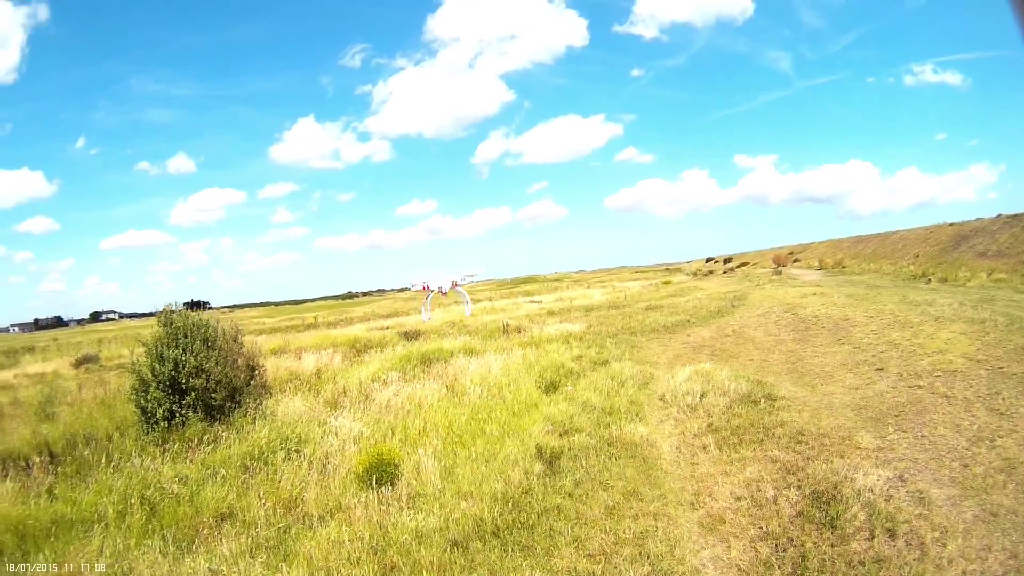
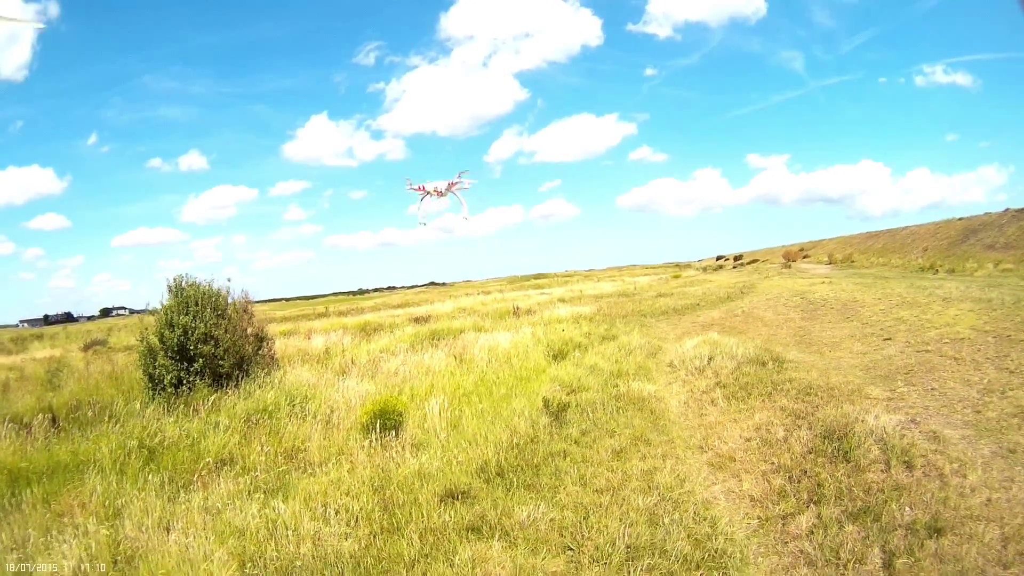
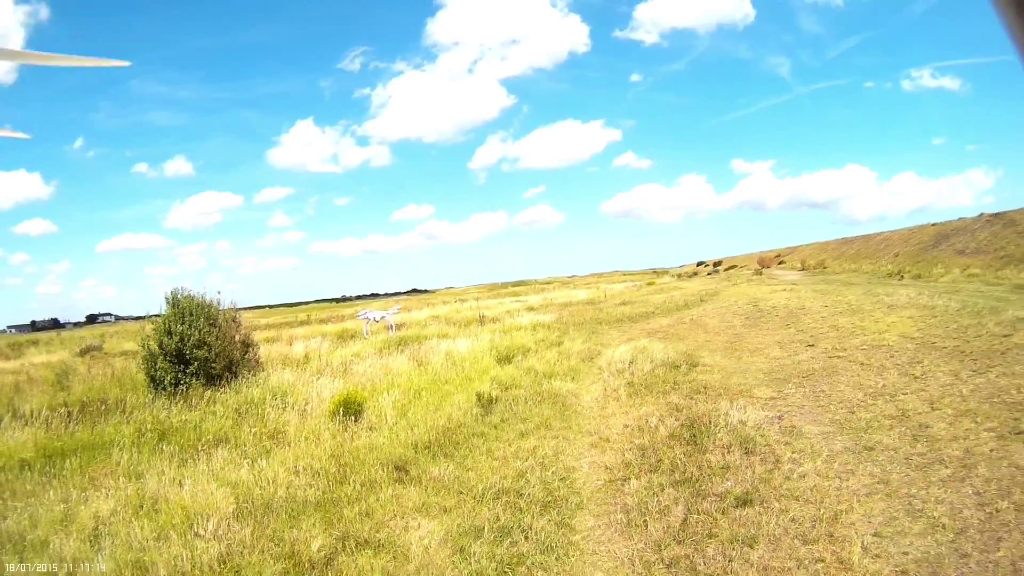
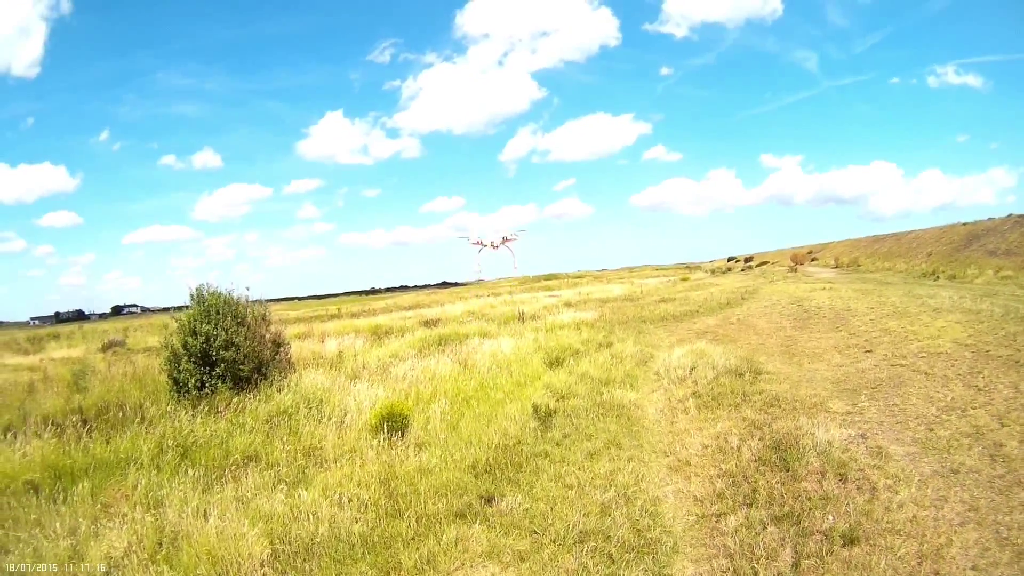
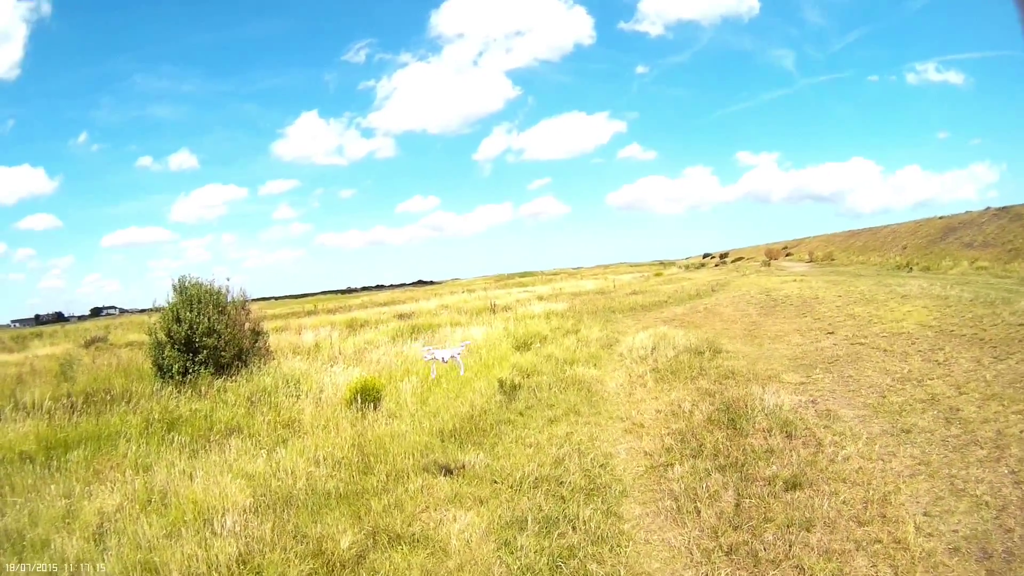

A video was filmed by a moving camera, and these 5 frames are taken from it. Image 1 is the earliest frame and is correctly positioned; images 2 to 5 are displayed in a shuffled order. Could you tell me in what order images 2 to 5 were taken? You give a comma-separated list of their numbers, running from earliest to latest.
2, 3, 5, 4
